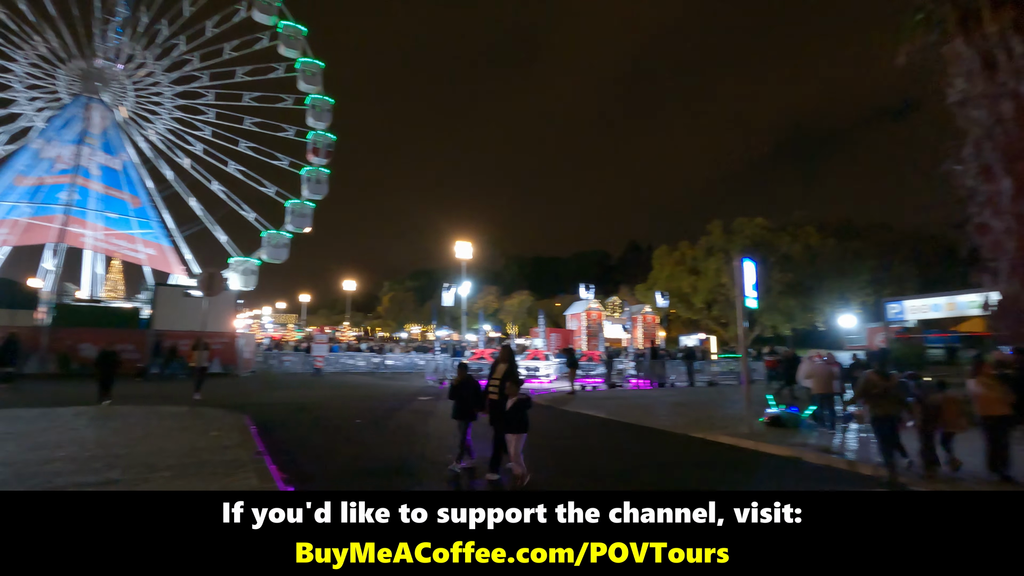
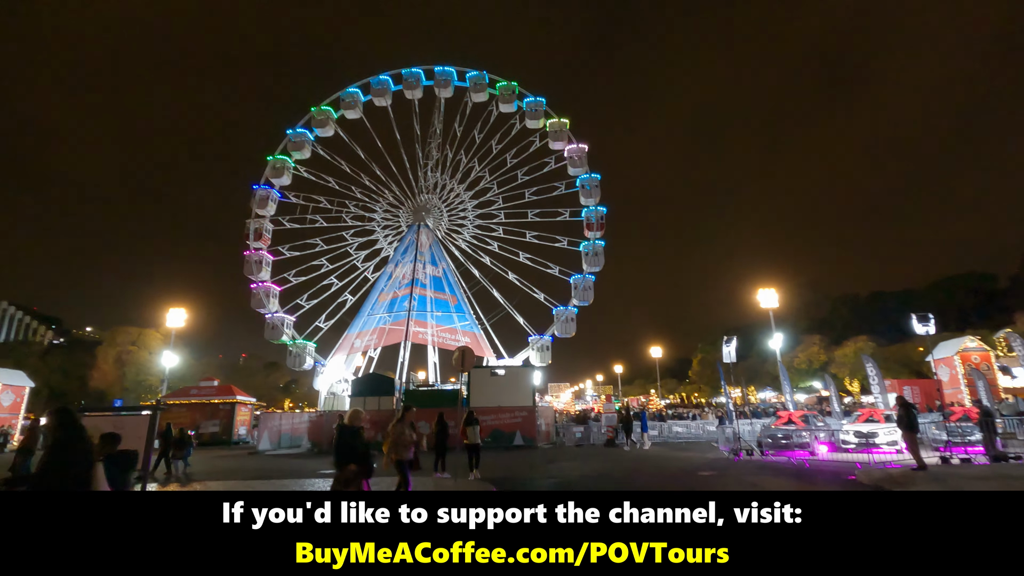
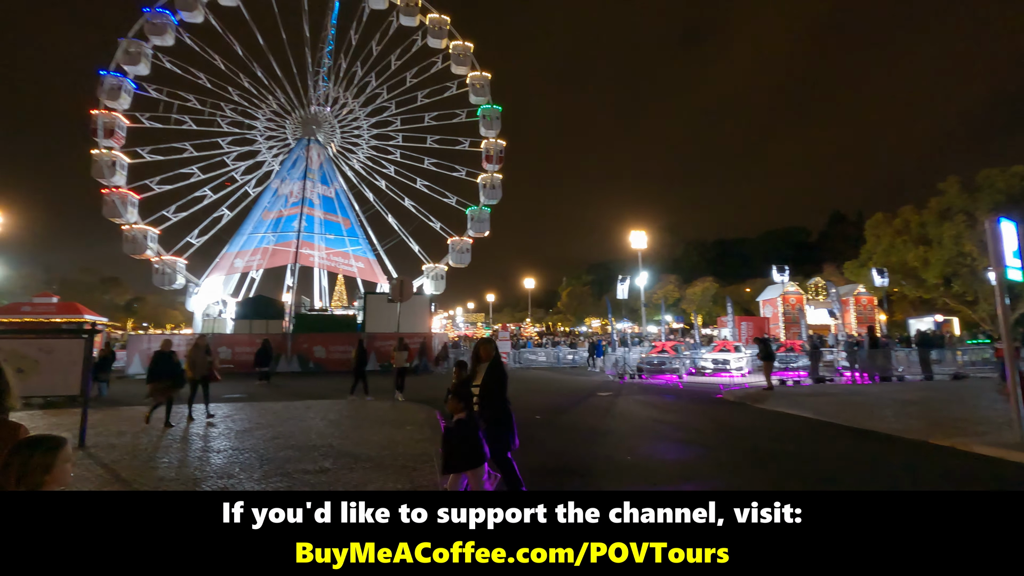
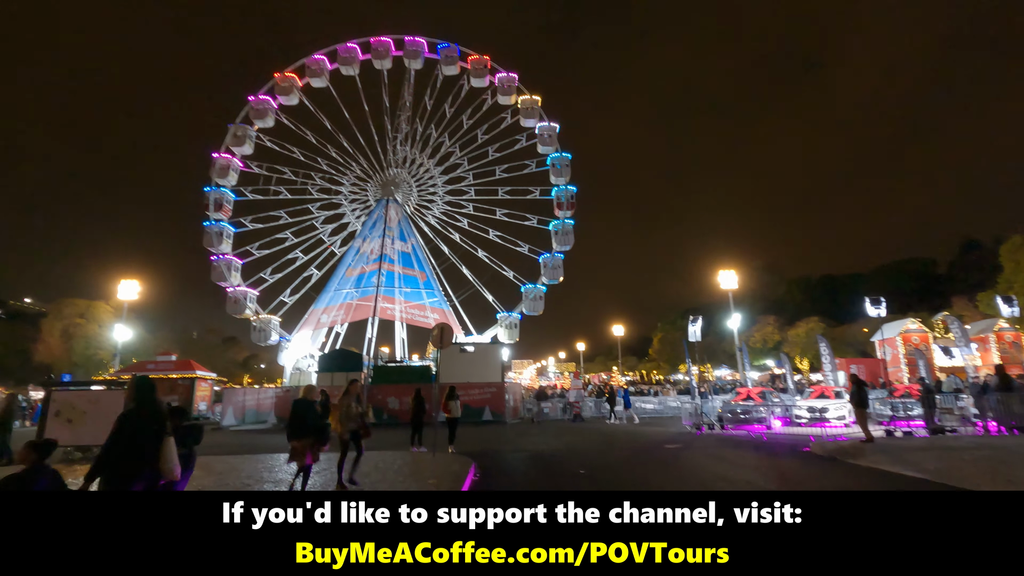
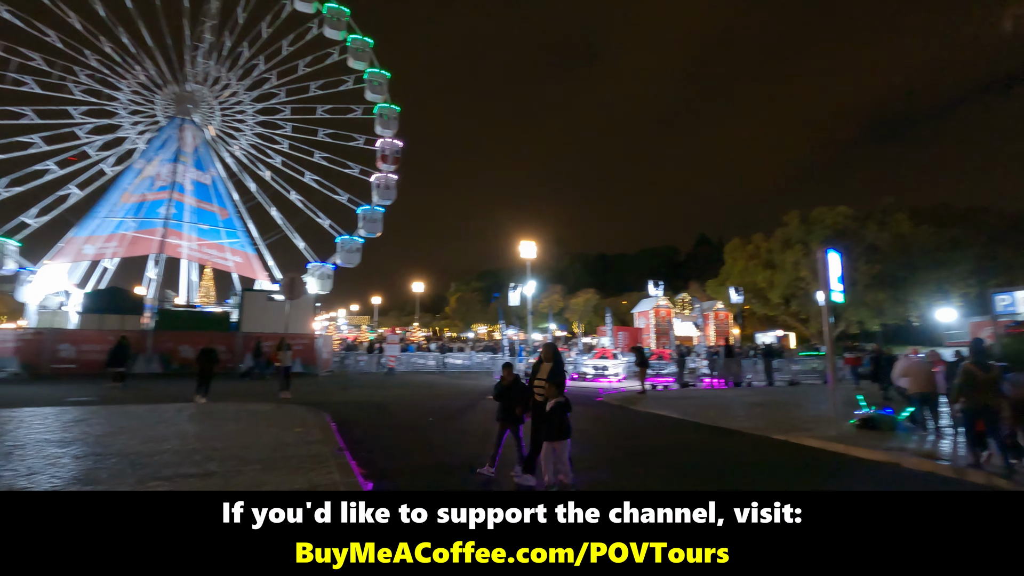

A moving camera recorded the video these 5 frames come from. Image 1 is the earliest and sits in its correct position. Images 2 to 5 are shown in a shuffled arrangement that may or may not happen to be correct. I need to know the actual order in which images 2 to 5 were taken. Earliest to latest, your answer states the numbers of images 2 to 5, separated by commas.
5, 3, 4, 2
